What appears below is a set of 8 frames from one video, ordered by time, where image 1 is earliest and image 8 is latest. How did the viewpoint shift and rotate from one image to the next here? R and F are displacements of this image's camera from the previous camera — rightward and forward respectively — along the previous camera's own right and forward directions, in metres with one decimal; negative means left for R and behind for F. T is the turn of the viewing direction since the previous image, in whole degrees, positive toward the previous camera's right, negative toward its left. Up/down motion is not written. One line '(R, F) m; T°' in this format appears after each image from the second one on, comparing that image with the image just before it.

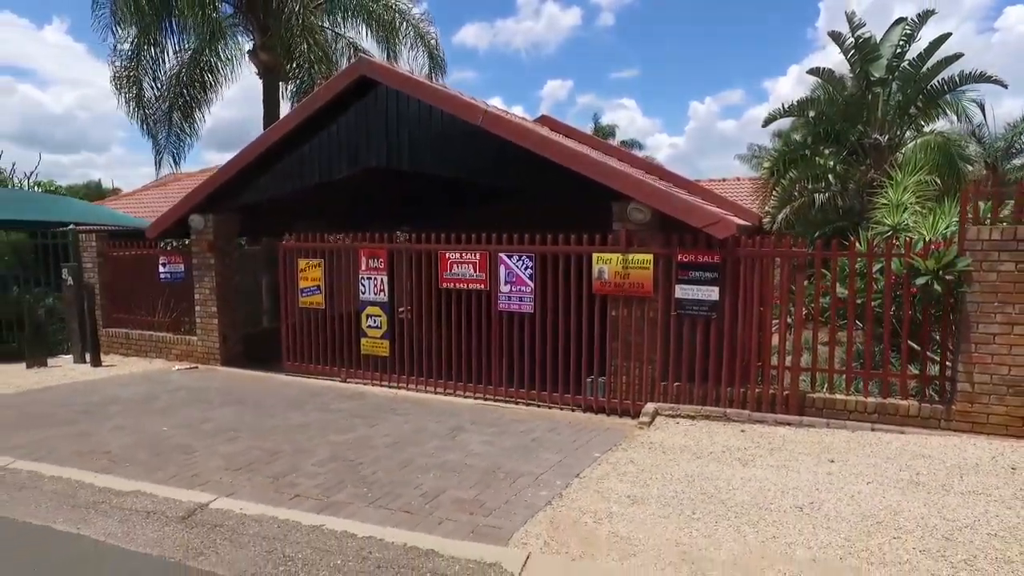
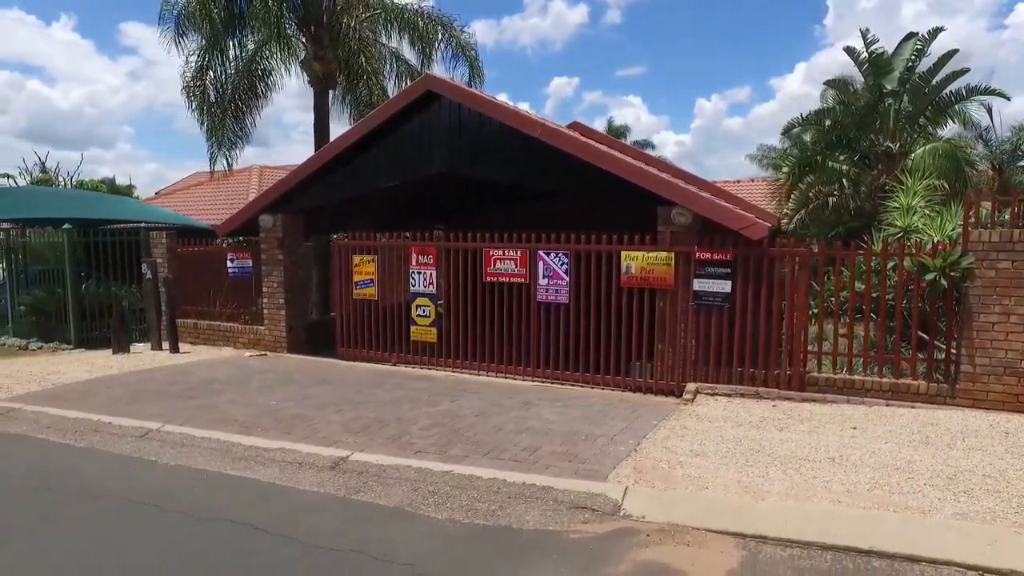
(-0.5, -1.0) m; 0°
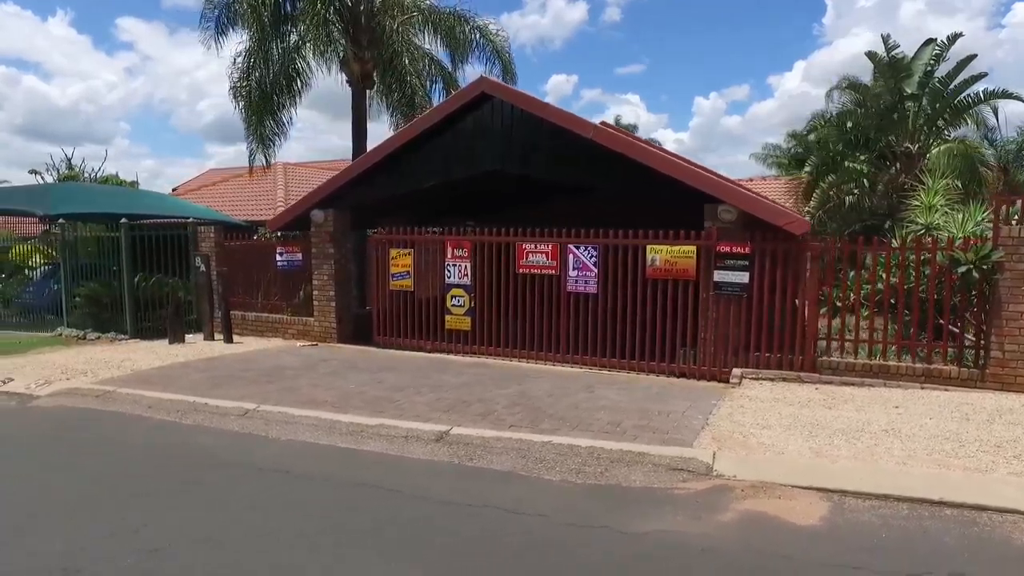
(-0.7, -0.5) m; 0°
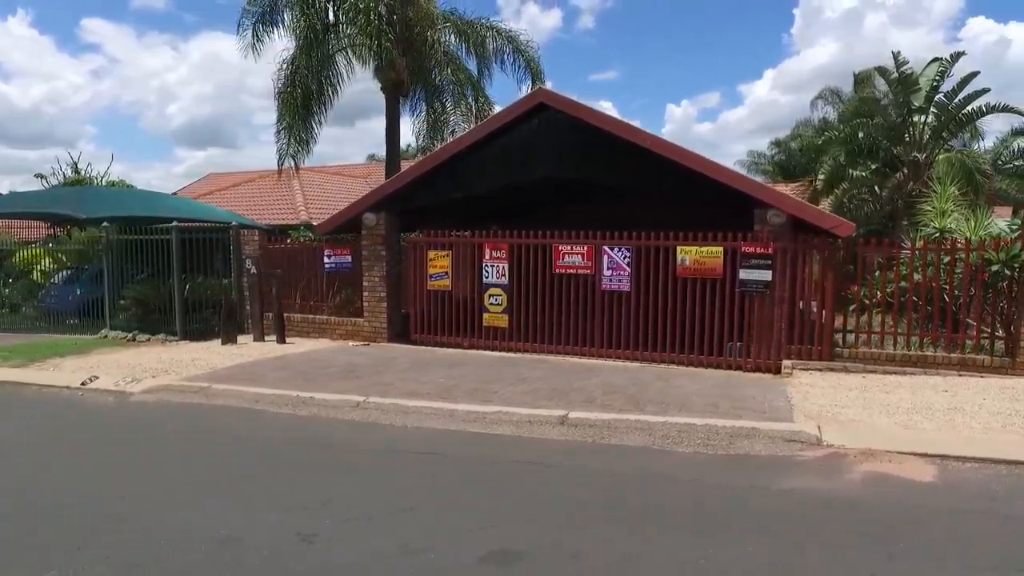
(-1.1, -0.6) m; +2°
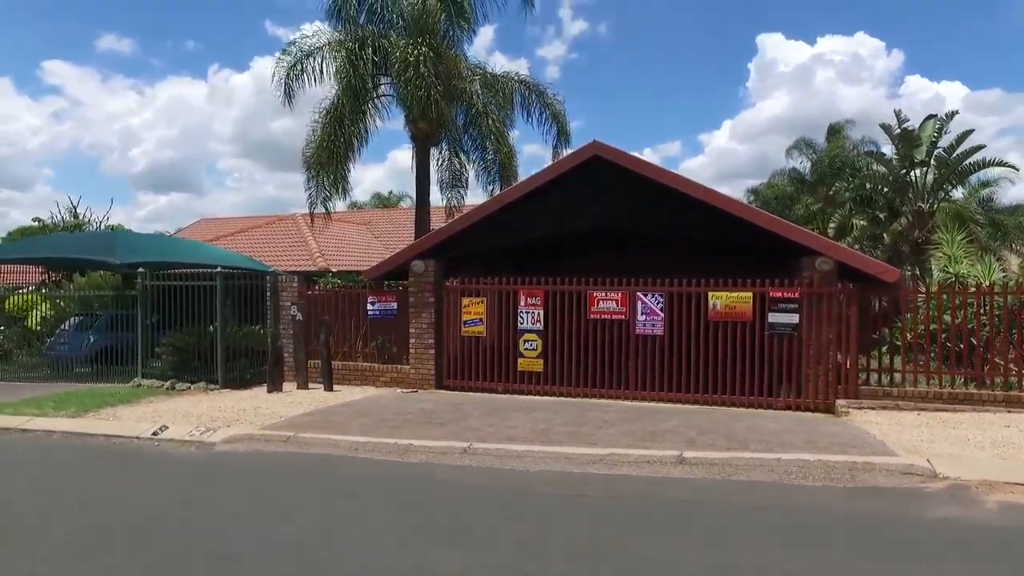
(-1.3, -0.3) m; +3°
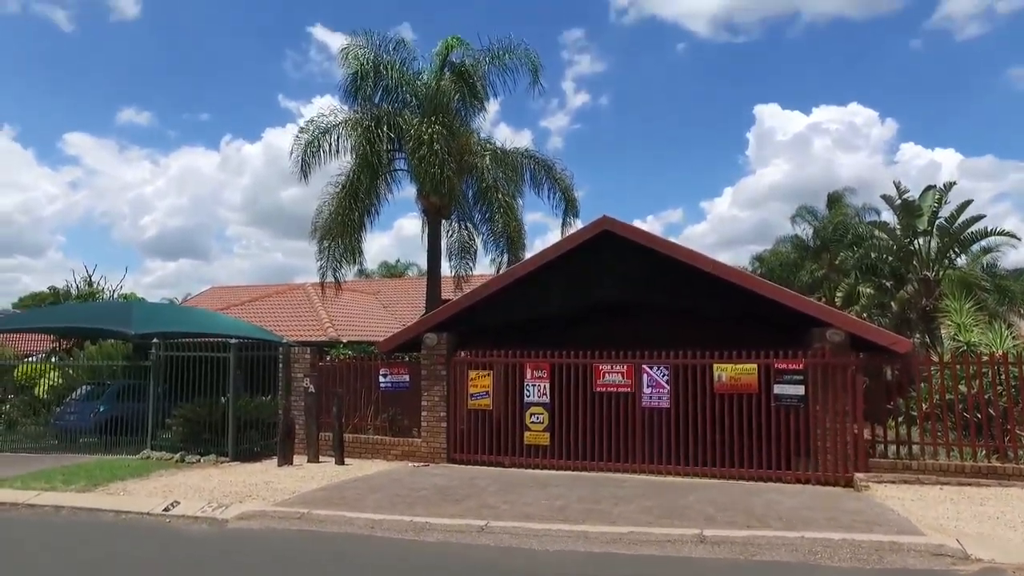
(-0.1, -0.1) m; 0°
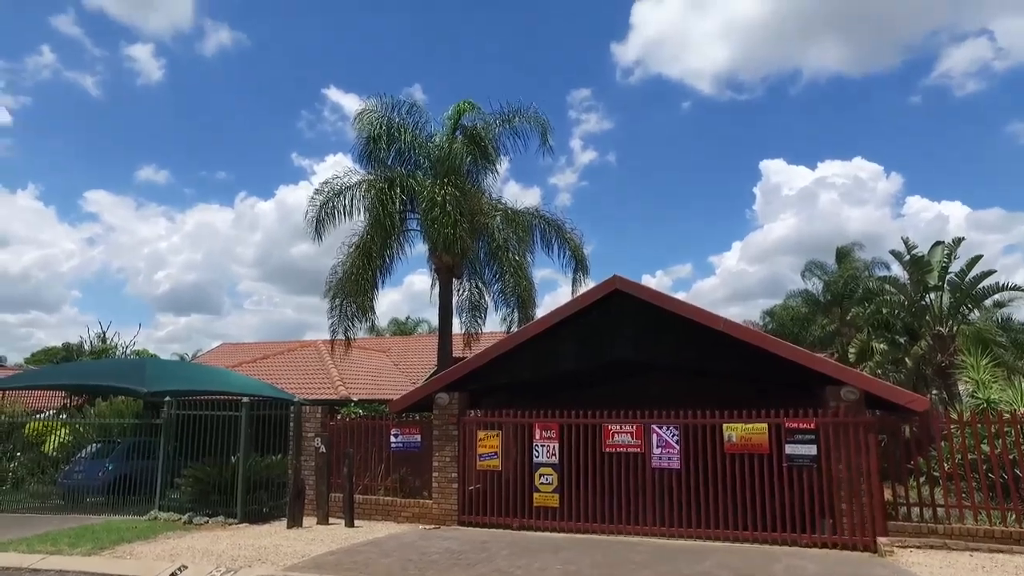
(0.0, 0.0) m; -1°
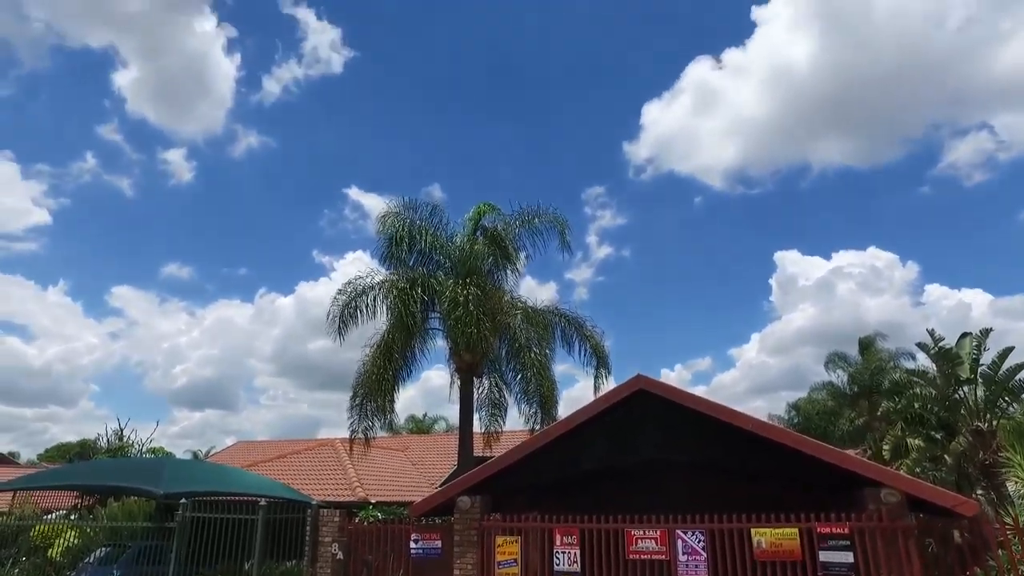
(-0.1, +0.1) m; -1°
